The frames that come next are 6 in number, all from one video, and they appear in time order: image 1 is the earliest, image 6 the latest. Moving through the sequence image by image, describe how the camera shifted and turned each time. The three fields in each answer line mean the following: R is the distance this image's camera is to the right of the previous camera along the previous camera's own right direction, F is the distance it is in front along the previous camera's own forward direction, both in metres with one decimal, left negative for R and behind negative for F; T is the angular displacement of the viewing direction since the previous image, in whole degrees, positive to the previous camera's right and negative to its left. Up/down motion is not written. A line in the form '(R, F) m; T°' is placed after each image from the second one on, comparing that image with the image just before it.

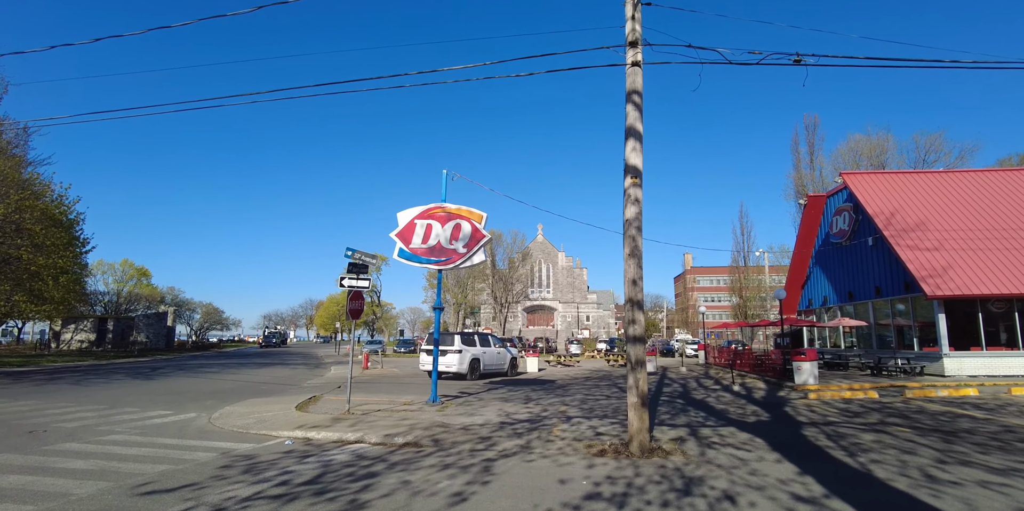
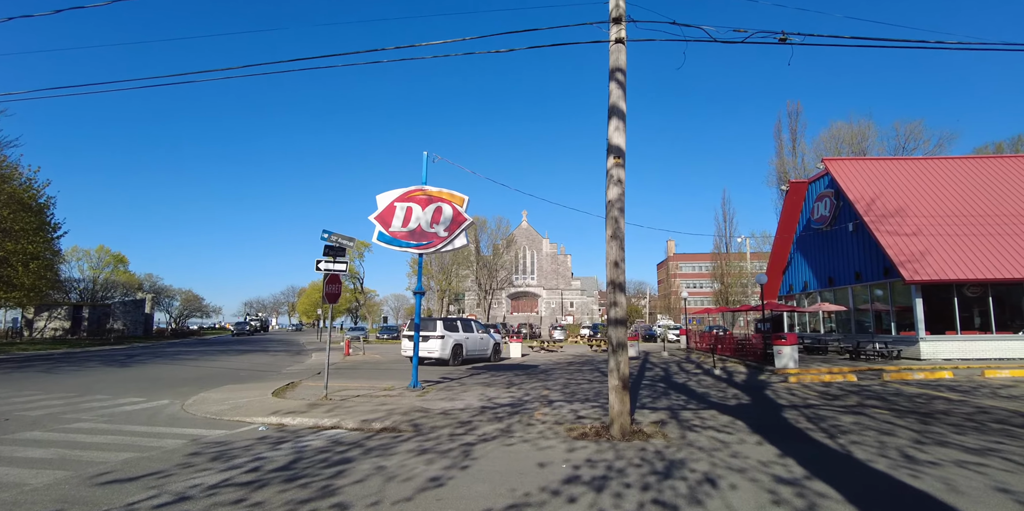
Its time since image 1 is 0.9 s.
(+0.1, +0.2) m; +2°
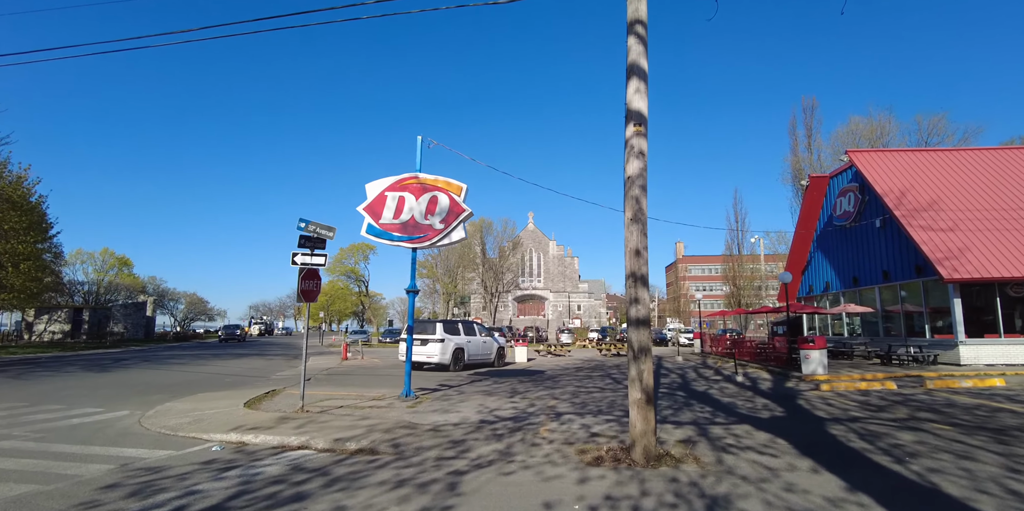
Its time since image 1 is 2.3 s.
(+0.1, +1.3) m; -1°
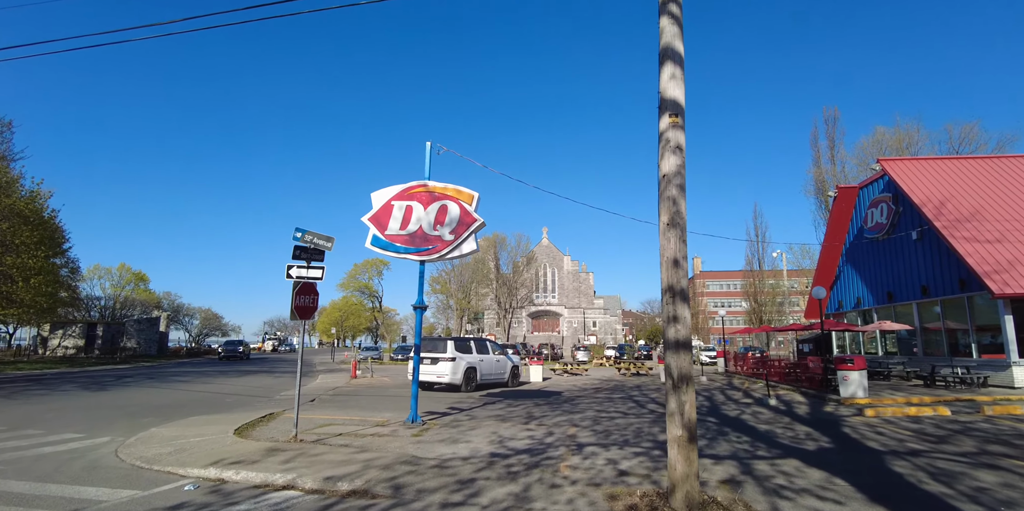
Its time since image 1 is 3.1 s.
(0.0, +0.9) m; -1°
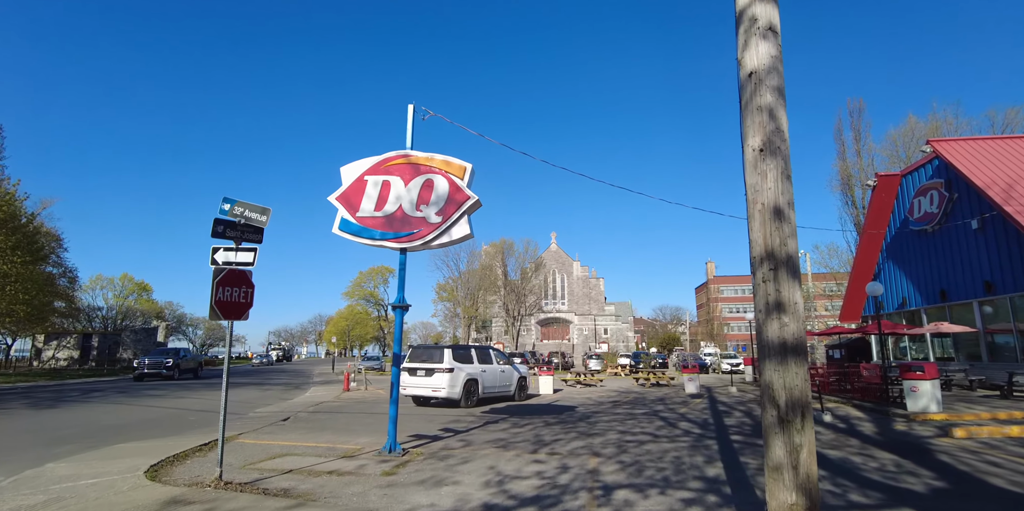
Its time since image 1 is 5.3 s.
(+0.1, +2.2) m; -1°
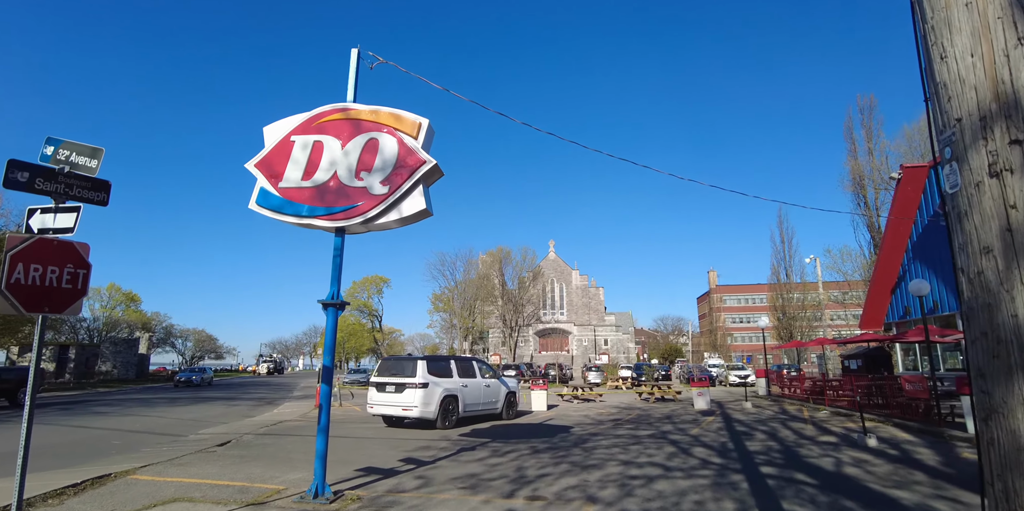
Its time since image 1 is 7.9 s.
(+0.4, +2.0) m; 0°
